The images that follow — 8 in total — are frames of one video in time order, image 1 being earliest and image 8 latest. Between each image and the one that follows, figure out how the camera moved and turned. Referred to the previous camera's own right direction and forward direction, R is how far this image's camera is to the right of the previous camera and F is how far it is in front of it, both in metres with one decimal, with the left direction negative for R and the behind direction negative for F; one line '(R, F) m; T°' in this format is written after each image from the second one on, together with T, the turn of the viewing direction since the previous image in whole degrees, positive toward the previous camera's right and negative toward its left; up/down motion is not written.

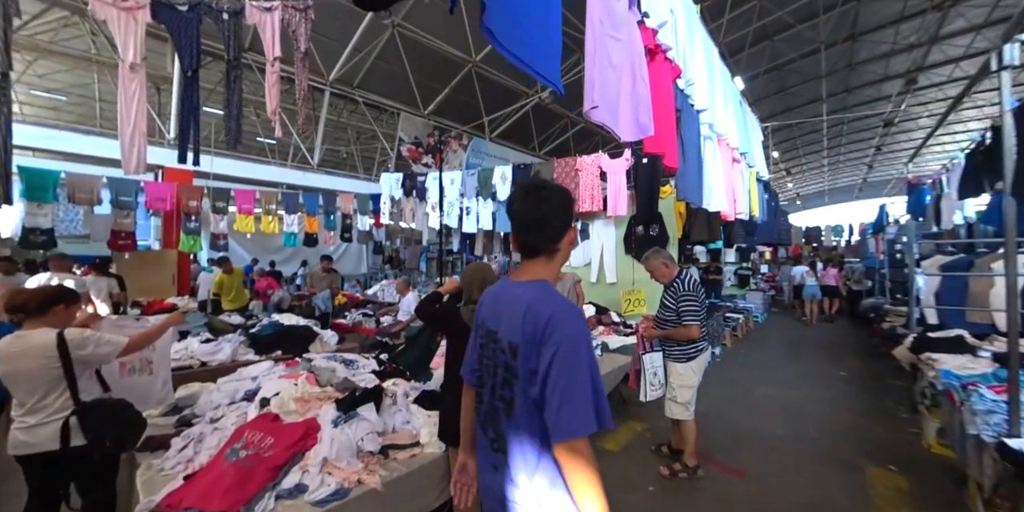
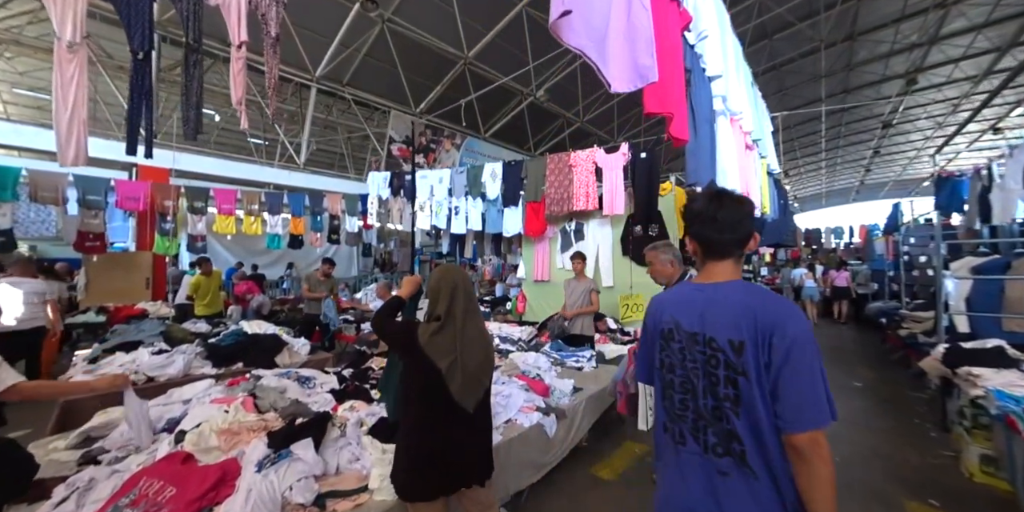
(+0.1, +0.3) m; 0°
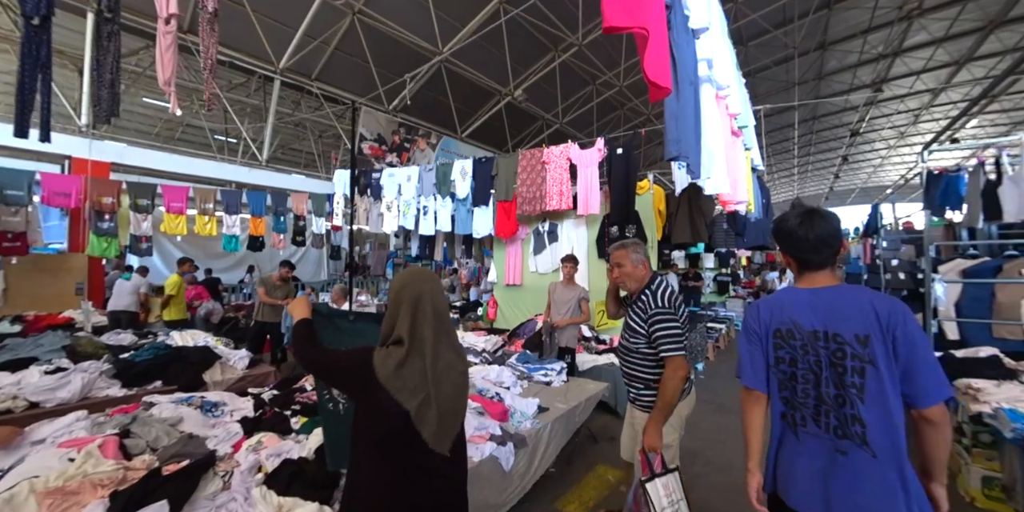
(+0.2, +0.3) m; +3°
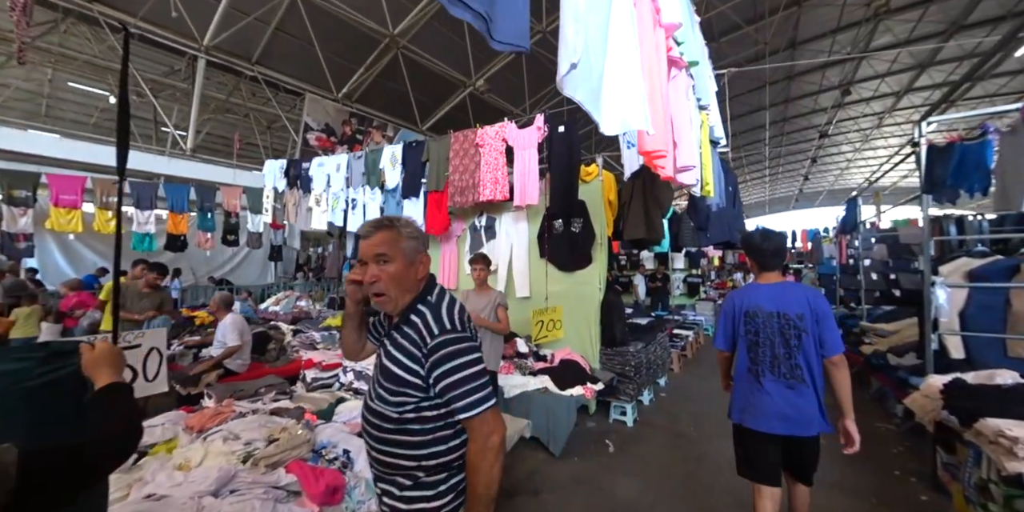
(+0.6, +0.7) m; +3°
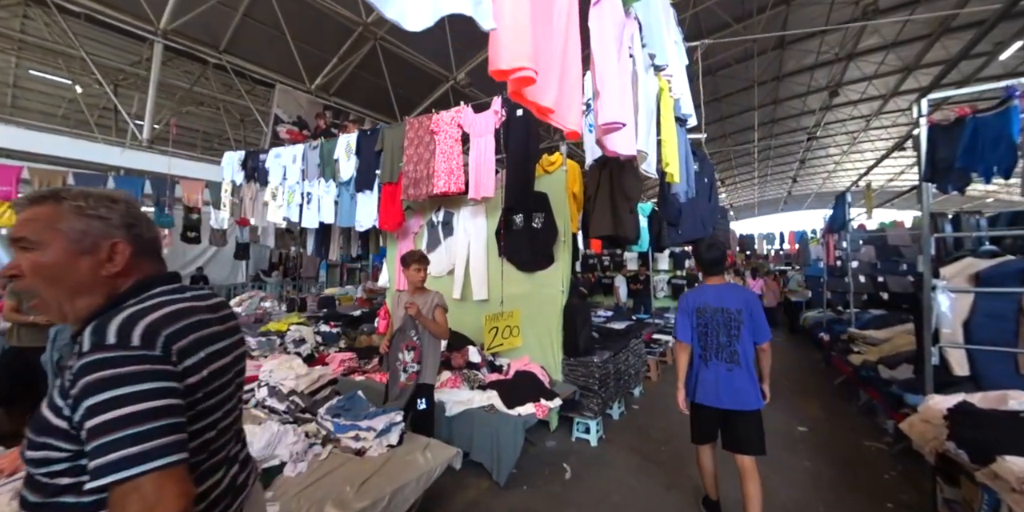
(+0.3, +0.4) m; +1°
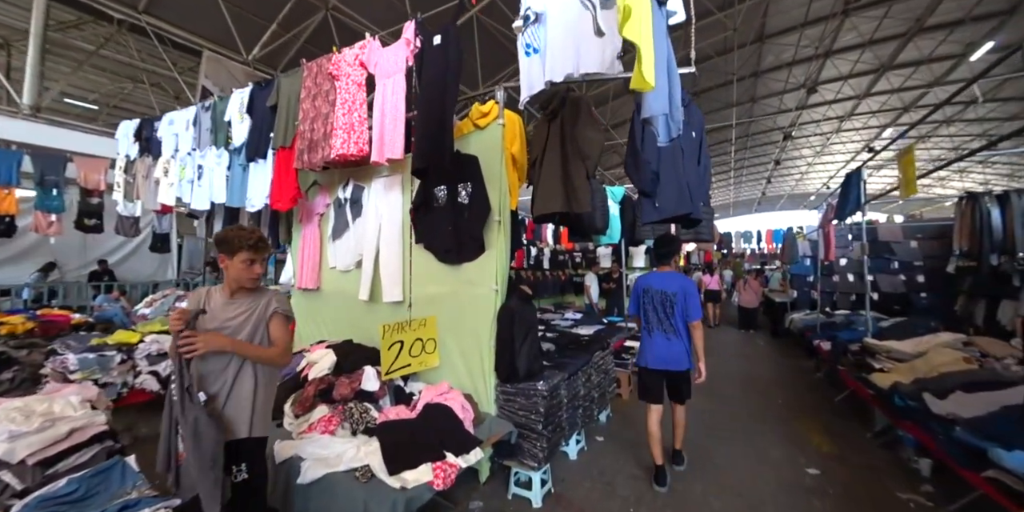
(+0.4, +0.8) m; +3°
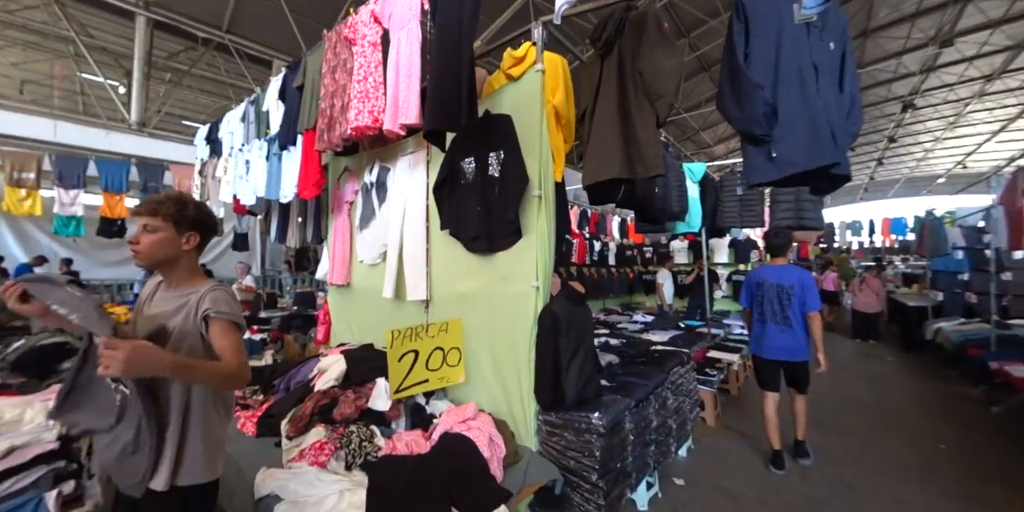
(+0.1, +0.5) m; -10°
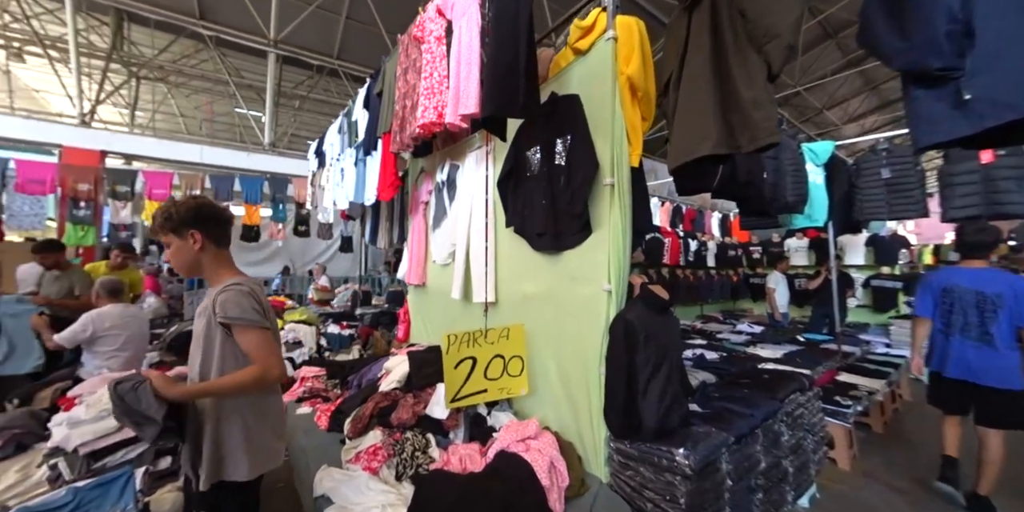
(+0.1, +0.2) m; -13°
